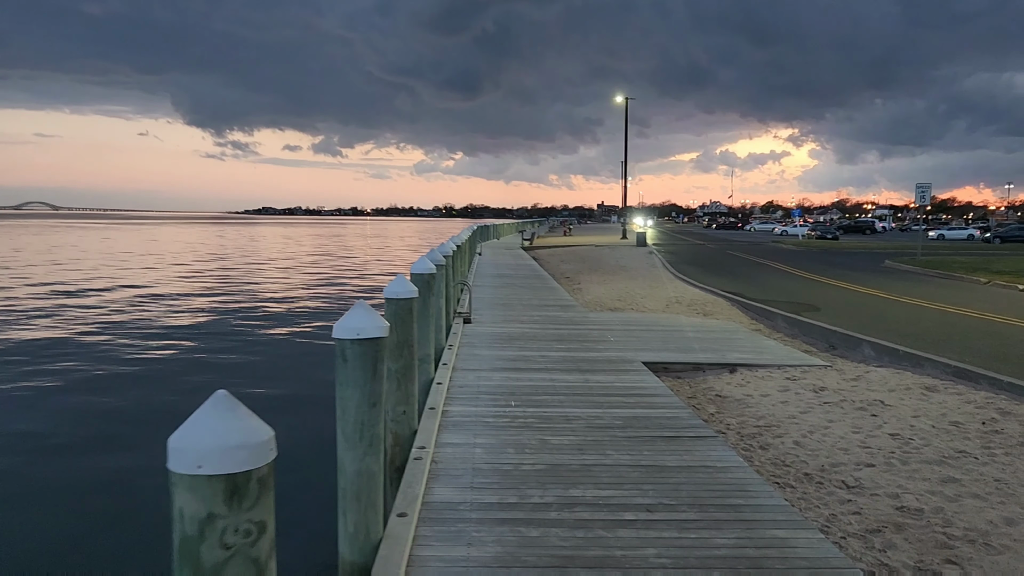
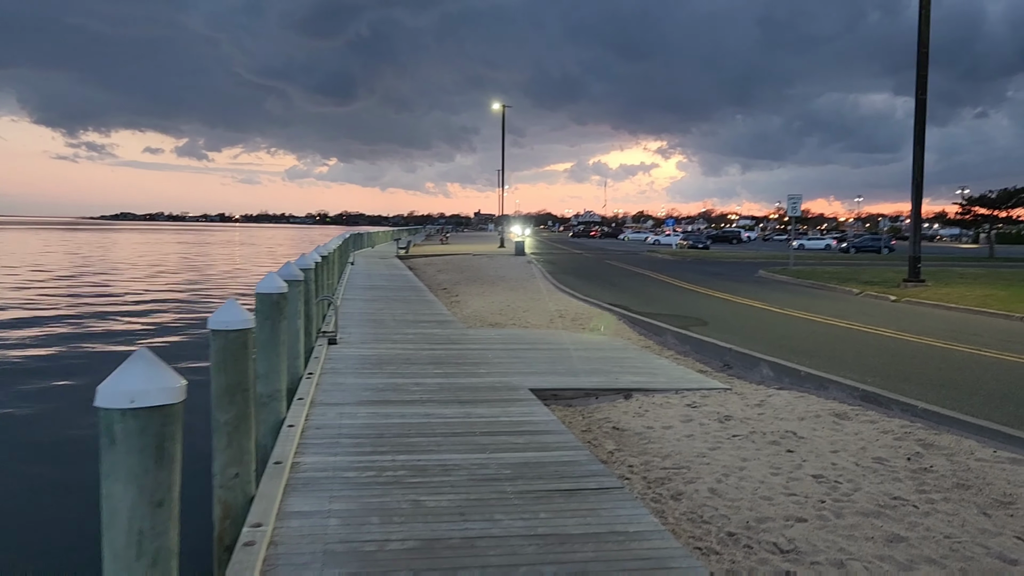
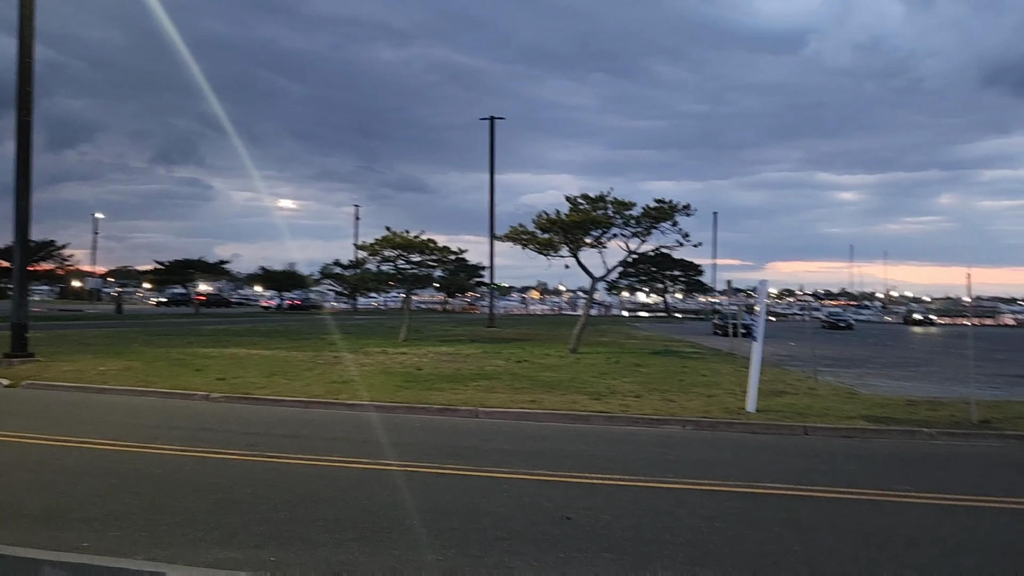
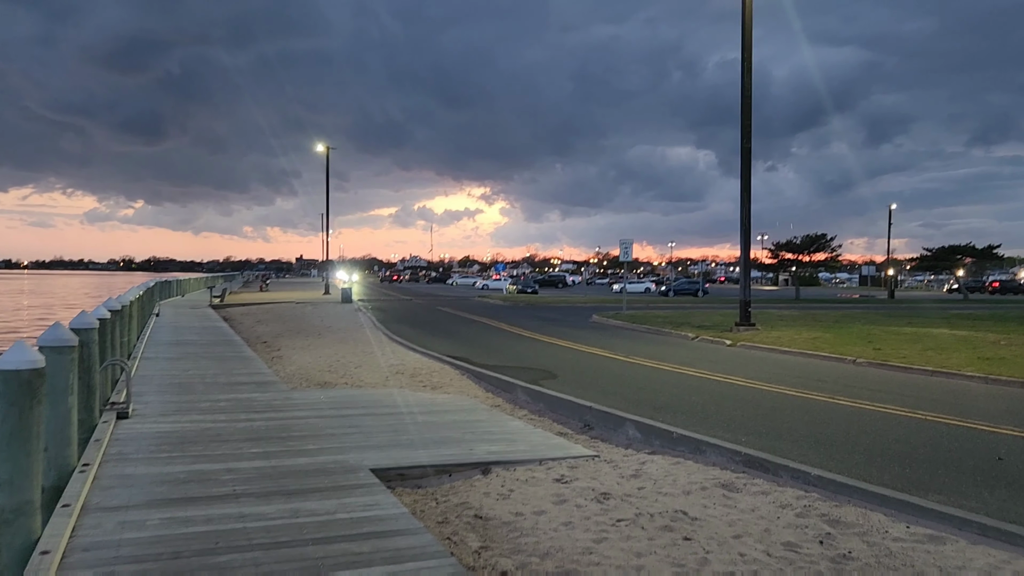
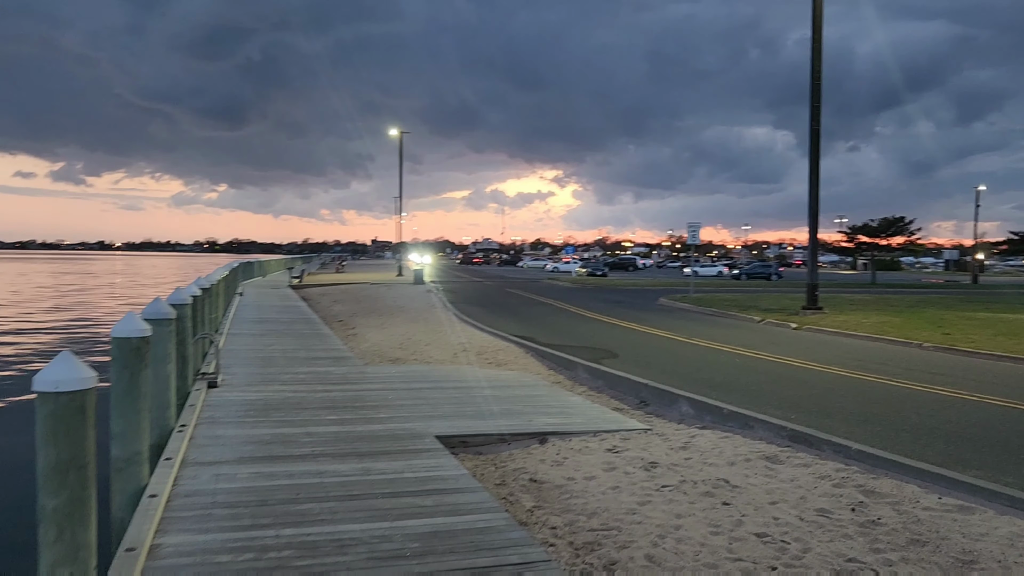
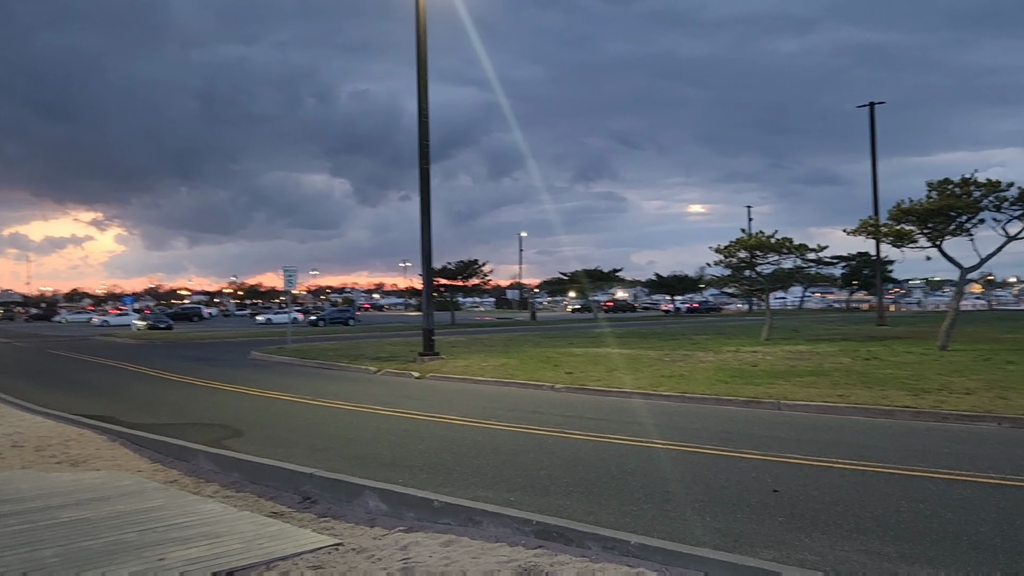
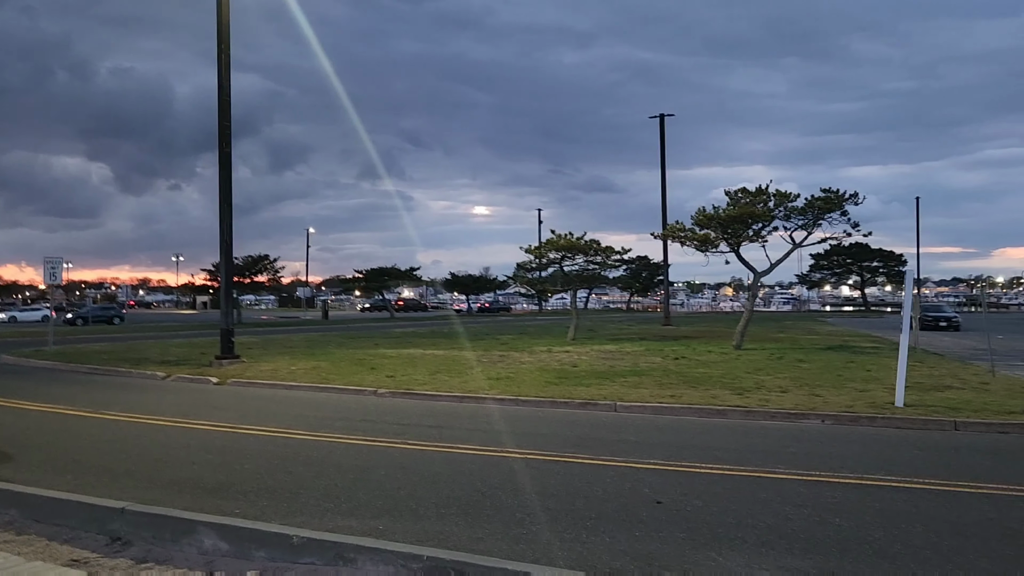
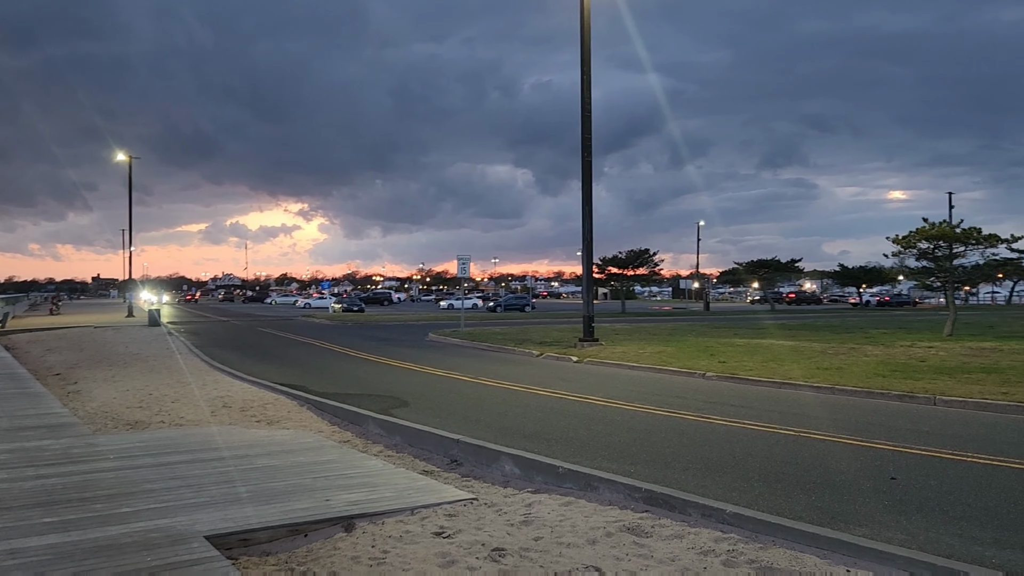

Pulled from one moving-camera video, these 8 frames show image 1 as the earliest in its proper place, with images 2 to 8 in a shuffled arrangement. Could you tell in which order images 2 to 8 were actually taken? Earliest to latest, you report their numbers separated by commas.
2, 5, 4, 8, 6, 7, 3
